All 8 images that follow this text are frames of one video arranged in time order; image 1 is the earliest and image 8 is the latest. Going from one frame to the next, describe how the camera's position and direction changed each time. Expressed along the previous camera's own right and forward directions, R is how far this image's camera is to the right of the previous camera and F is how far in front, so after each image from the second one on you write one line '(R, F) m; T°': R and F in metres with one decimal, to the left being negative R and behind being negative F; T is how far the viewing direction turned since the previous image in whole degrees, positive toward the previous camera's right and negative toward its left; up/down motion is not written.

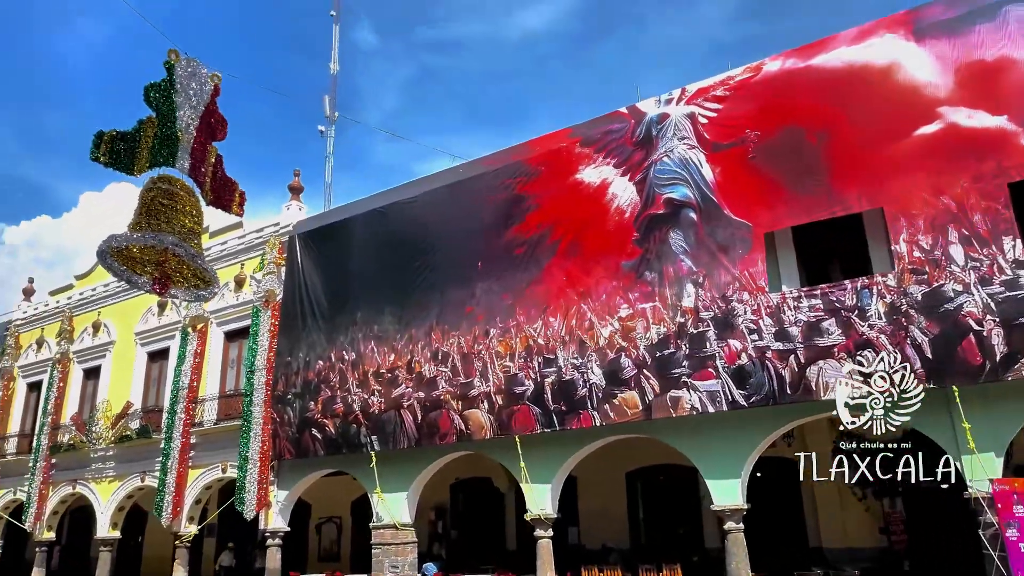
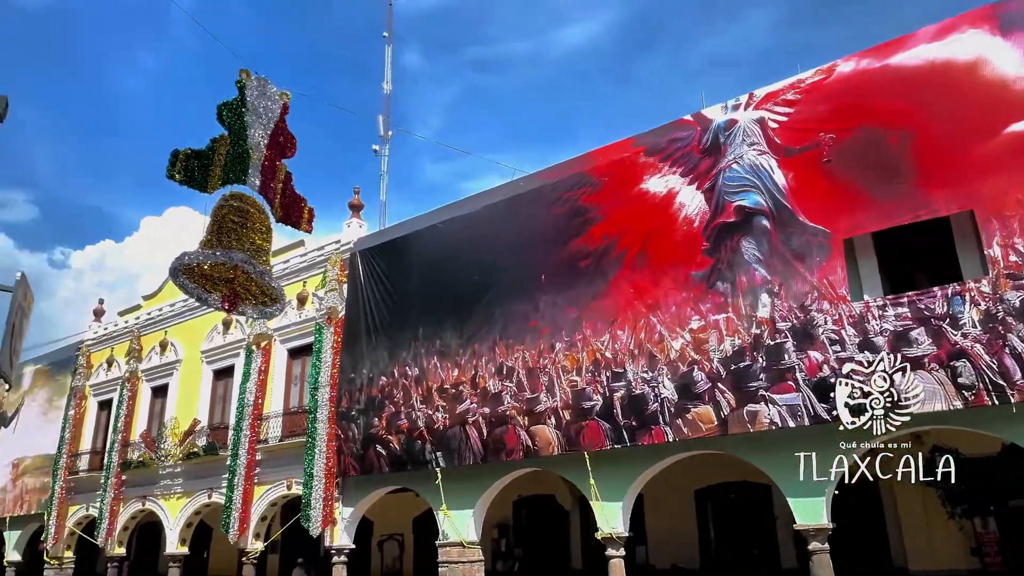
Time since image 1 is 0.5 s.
(-0.3, +0.2) m; -4°
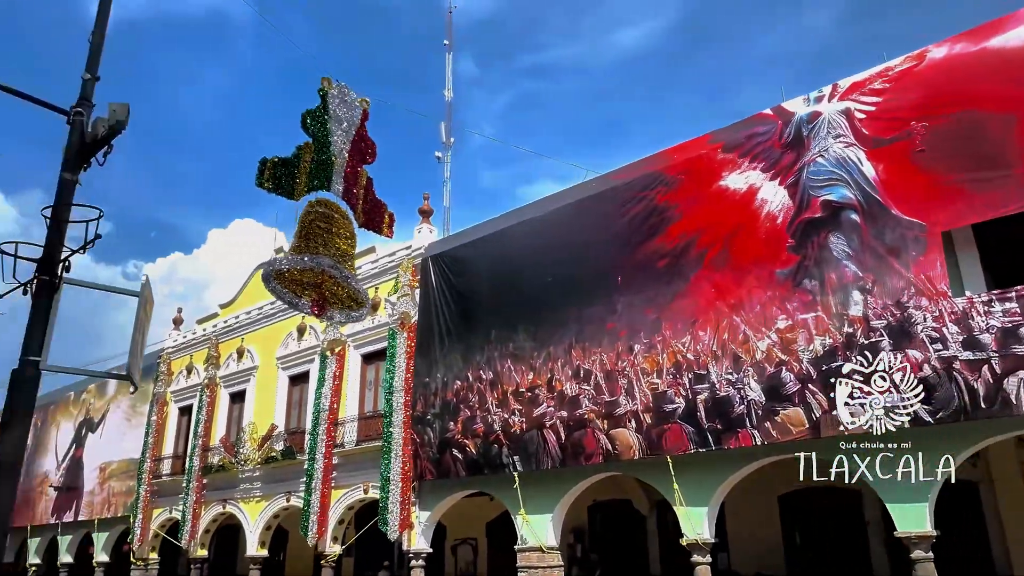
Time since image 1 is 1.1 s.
(-0.3, +0.1) m; -4°
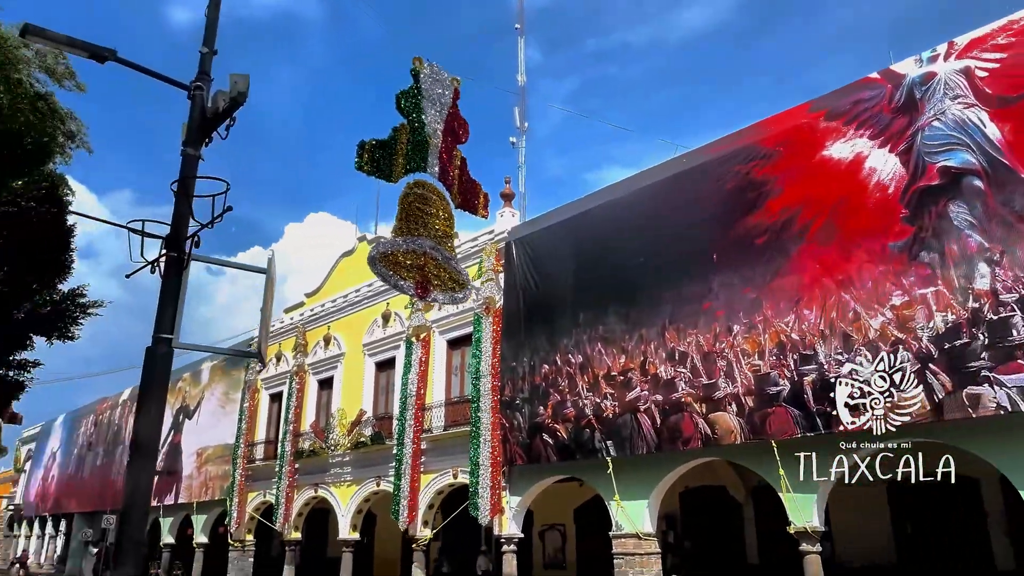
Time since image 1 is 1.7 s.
(-0.4, +0.2) m; -5°
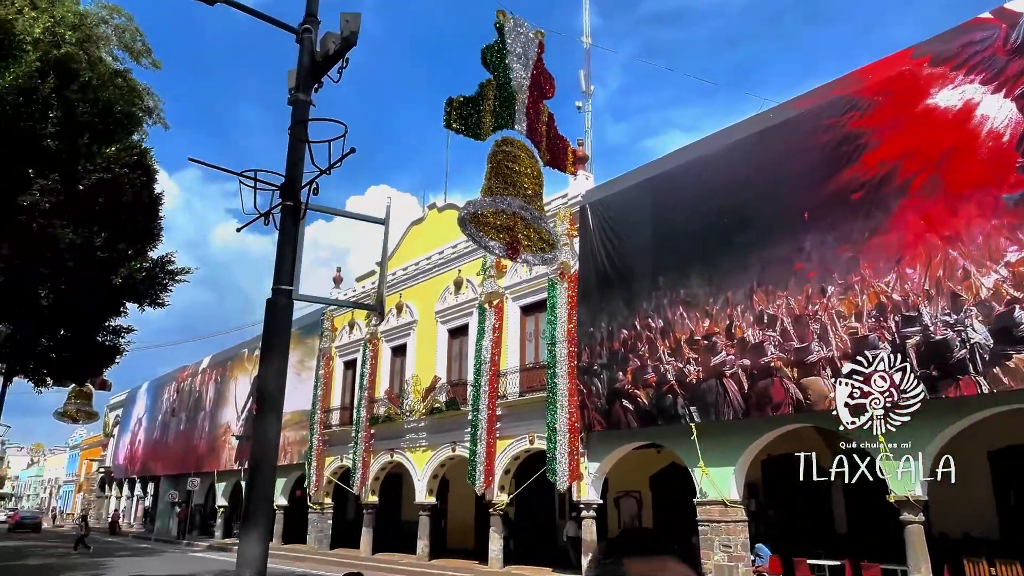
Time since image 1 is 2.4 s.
(-0.4, +0.2) m; -5°
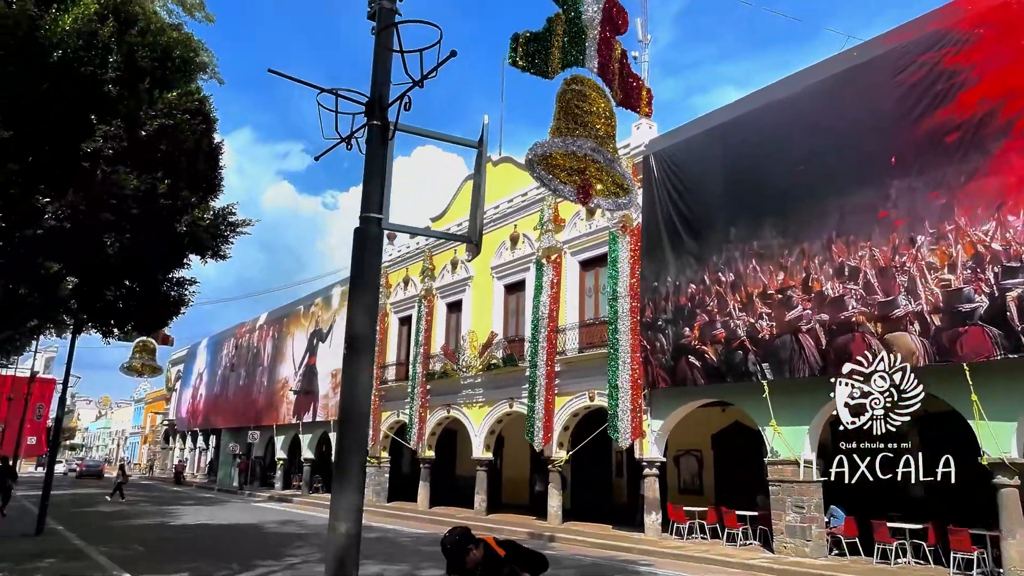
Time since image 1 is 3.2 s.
(-0.3, +0.4) m; -4°
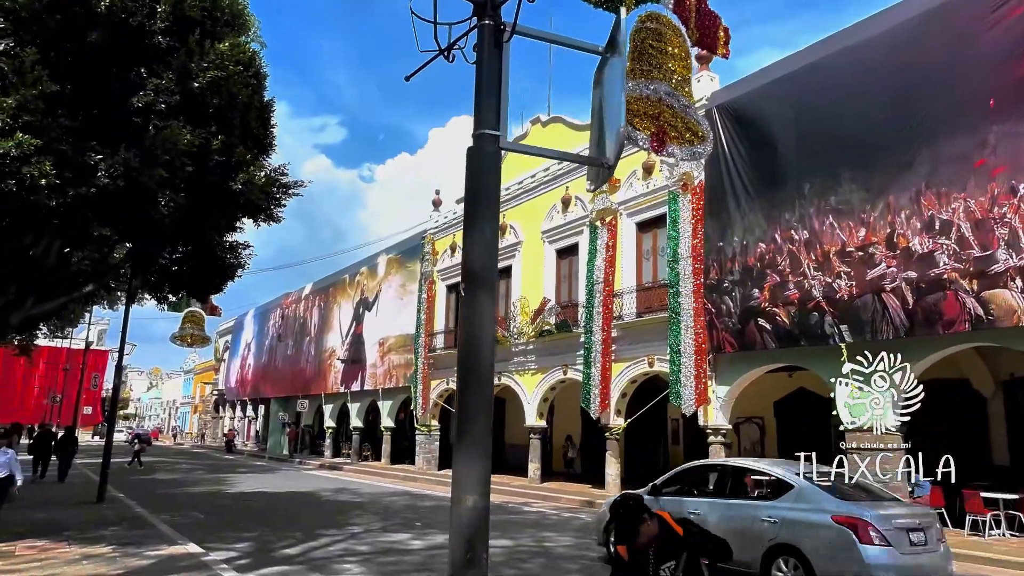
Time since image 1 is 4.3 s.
(-0.4, +0.5) m; -3°
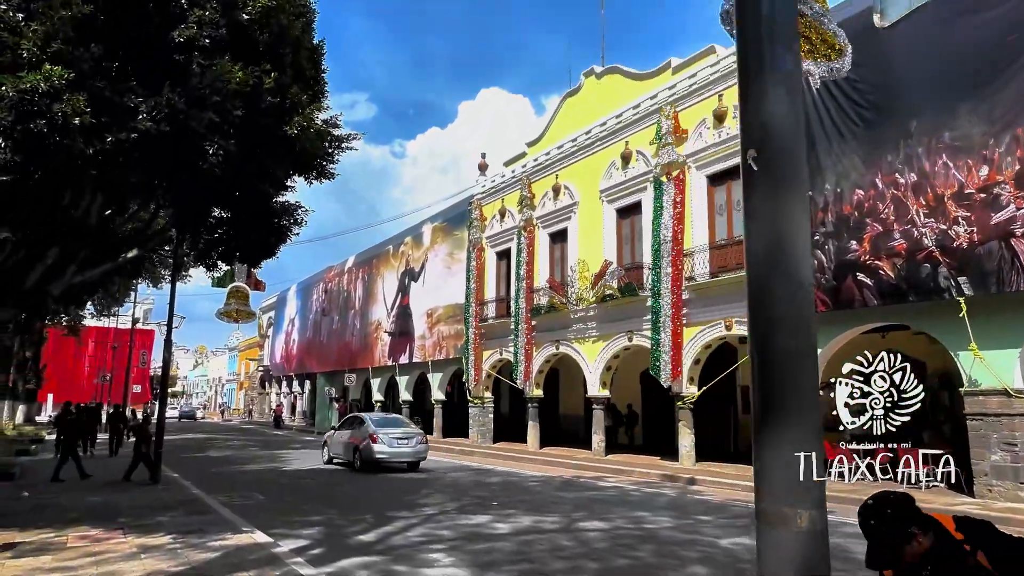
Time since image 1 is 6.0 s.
(-0.6, +1.1) m; -3°
